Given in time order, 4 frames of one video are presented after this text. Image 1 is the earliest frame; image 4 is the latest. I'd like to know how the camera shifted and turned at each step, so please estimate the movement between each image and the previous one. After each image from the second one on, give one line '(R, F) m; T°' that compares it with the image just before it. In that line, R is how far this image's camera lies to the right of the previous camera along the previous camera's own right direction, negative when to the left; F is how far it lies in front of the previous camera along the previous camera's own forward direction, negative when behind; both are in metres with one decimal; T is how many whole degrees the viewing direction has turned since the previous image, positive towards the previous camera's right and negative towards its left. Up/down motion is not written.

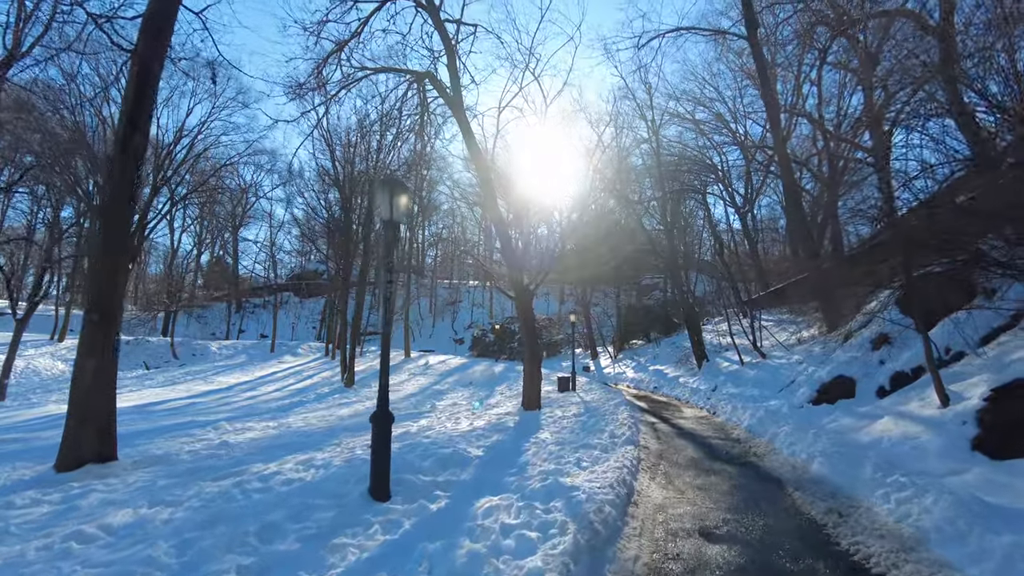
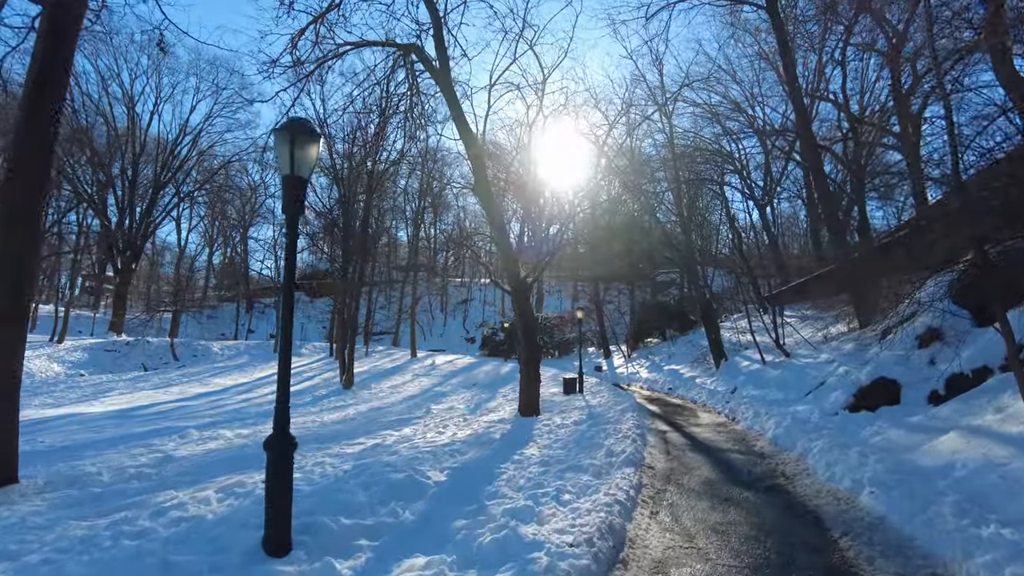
(+0.4, +1.3) m; -2°
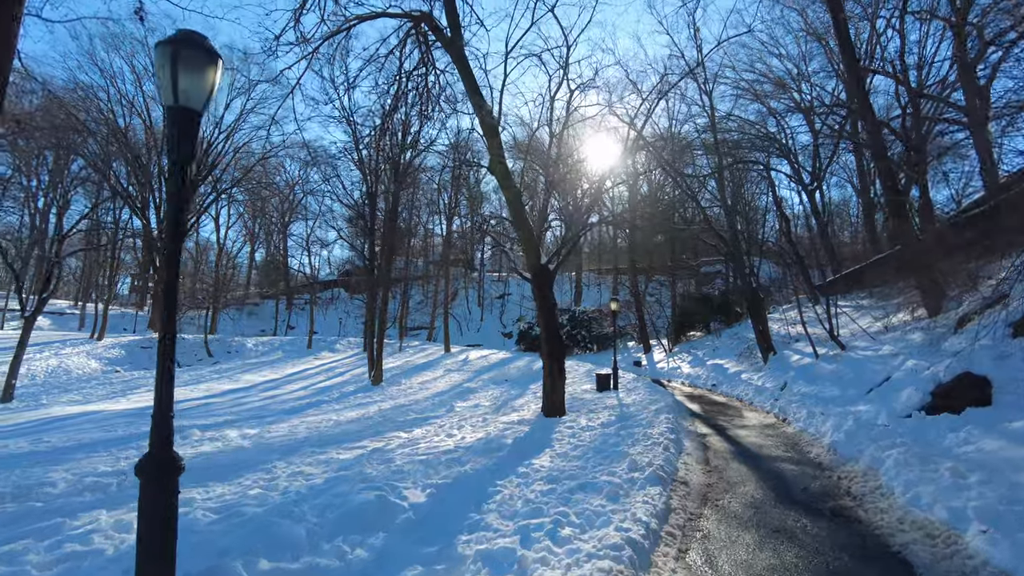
(+0.3, +1.0) m; -4°
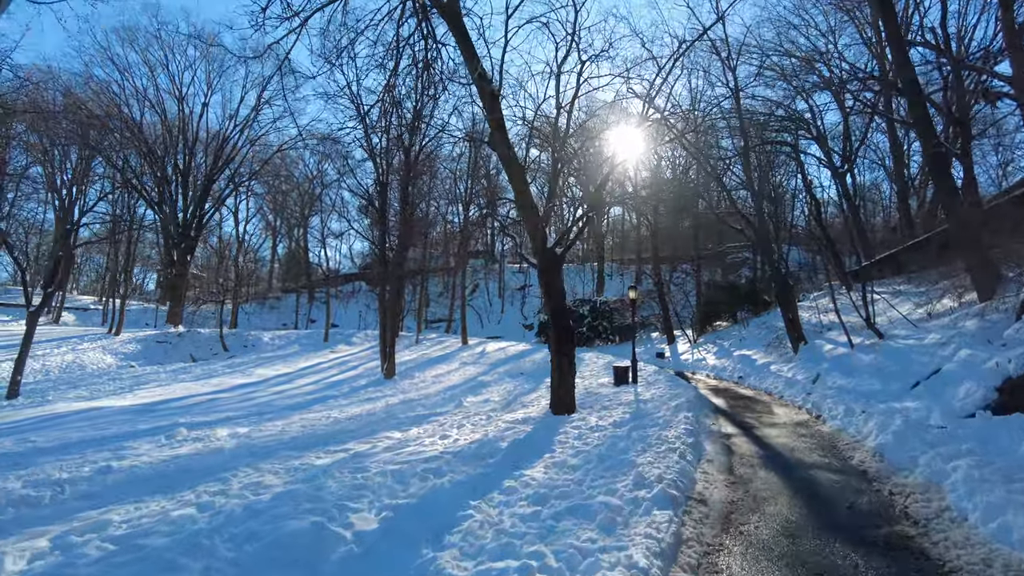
(+0.3, +0.9) m; -2°
